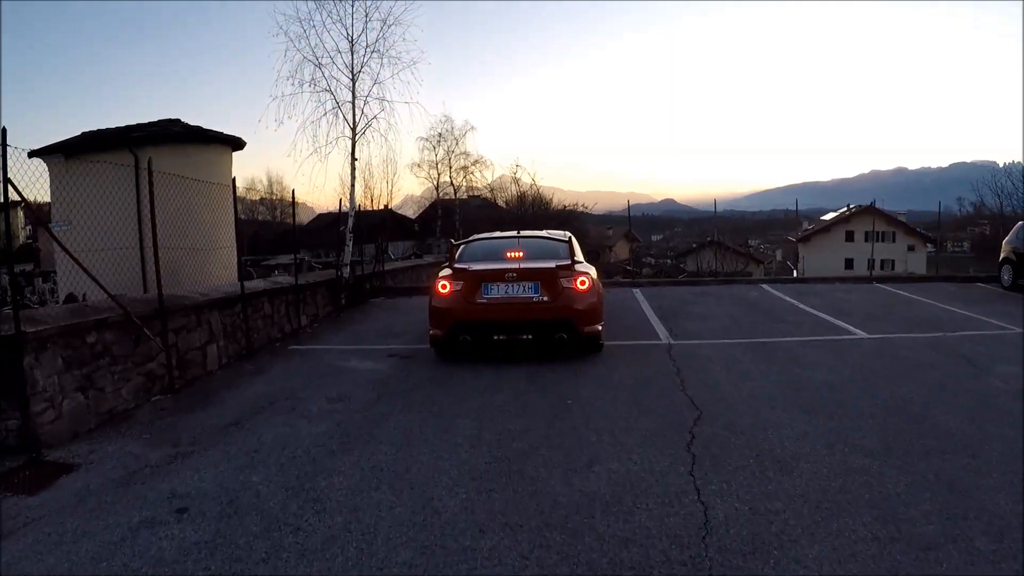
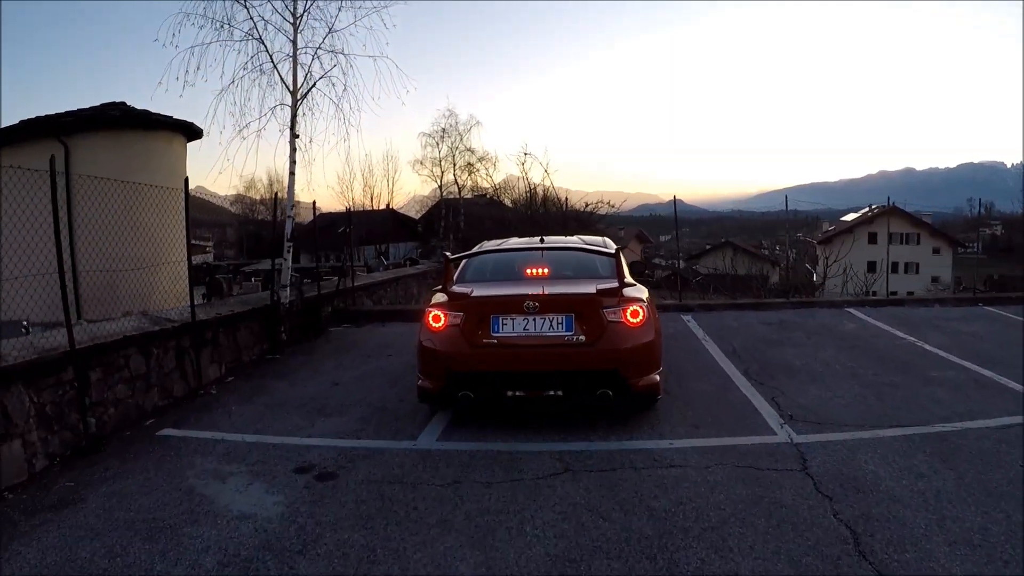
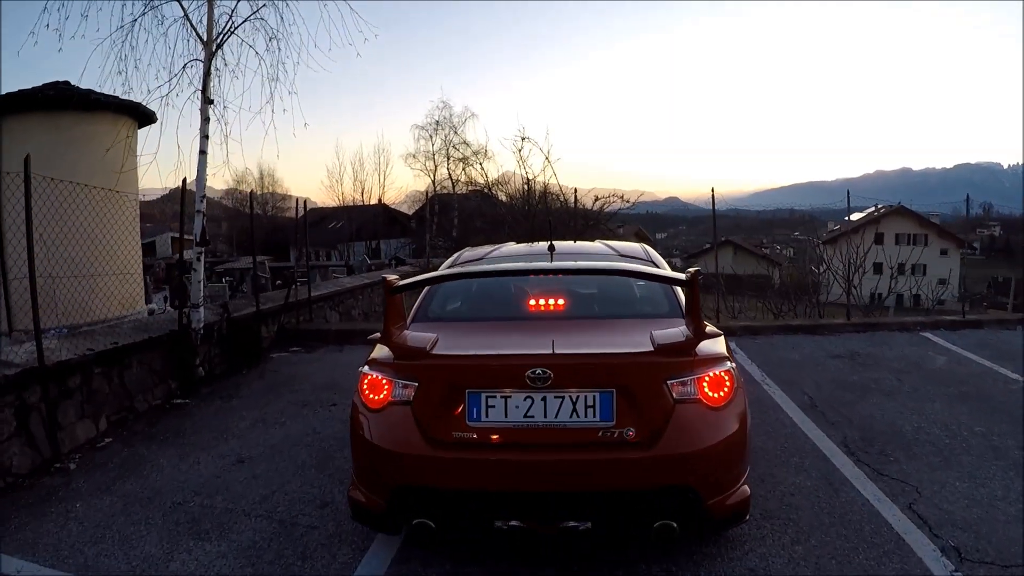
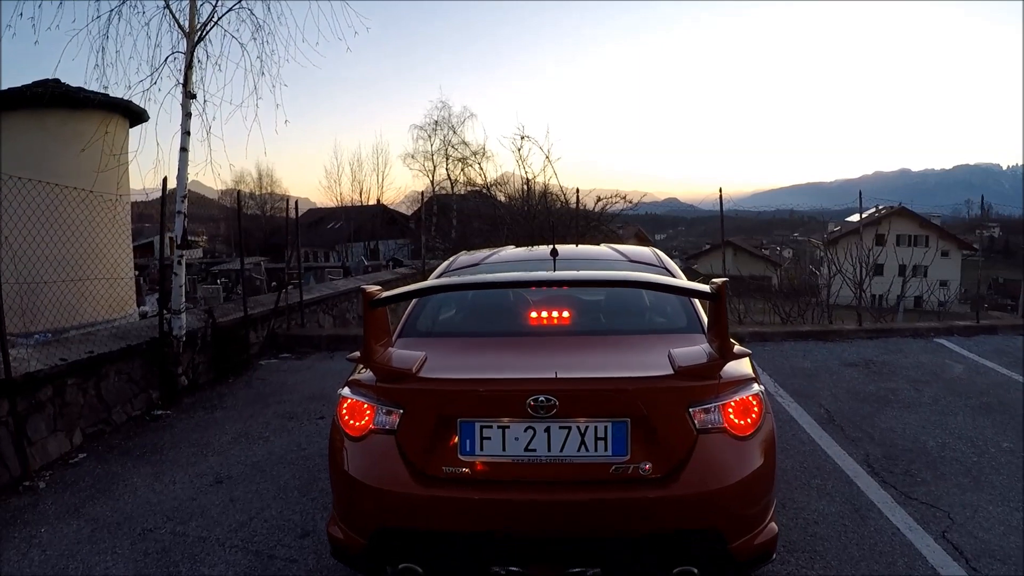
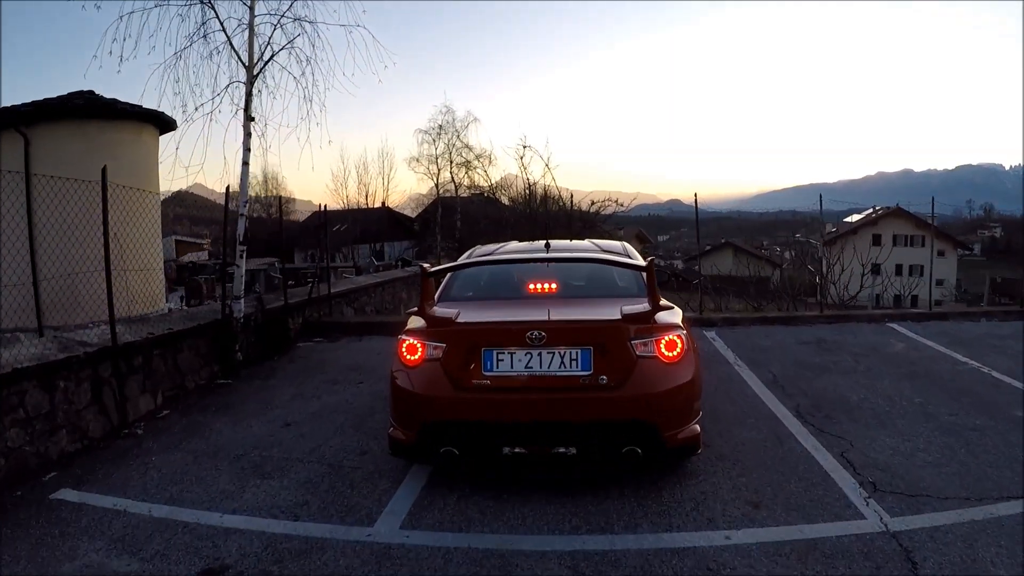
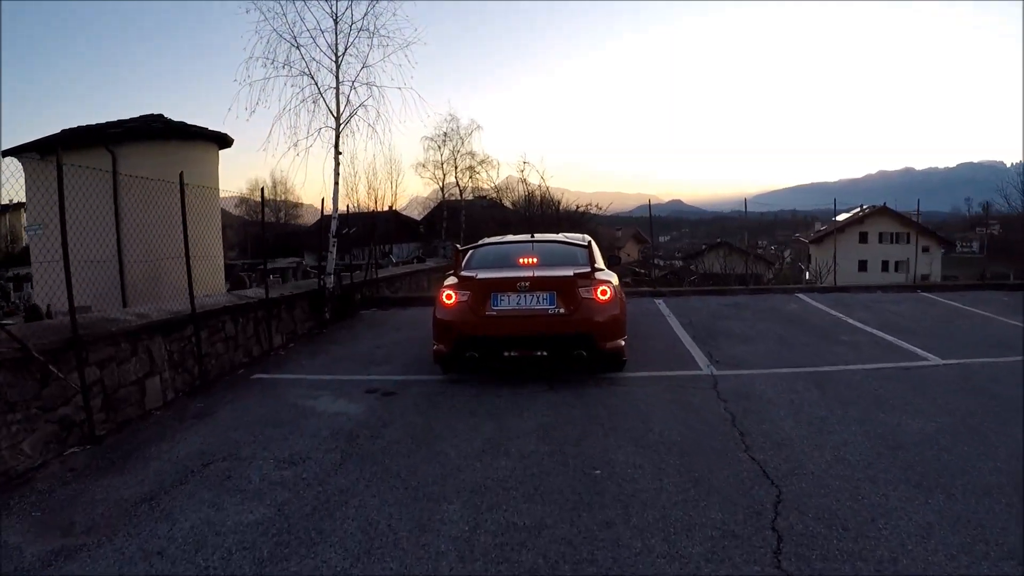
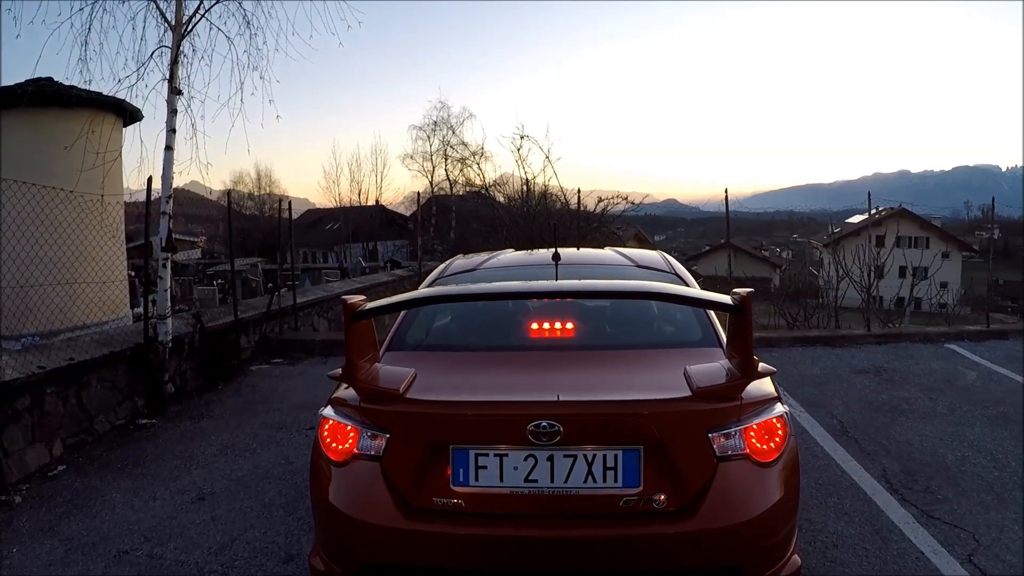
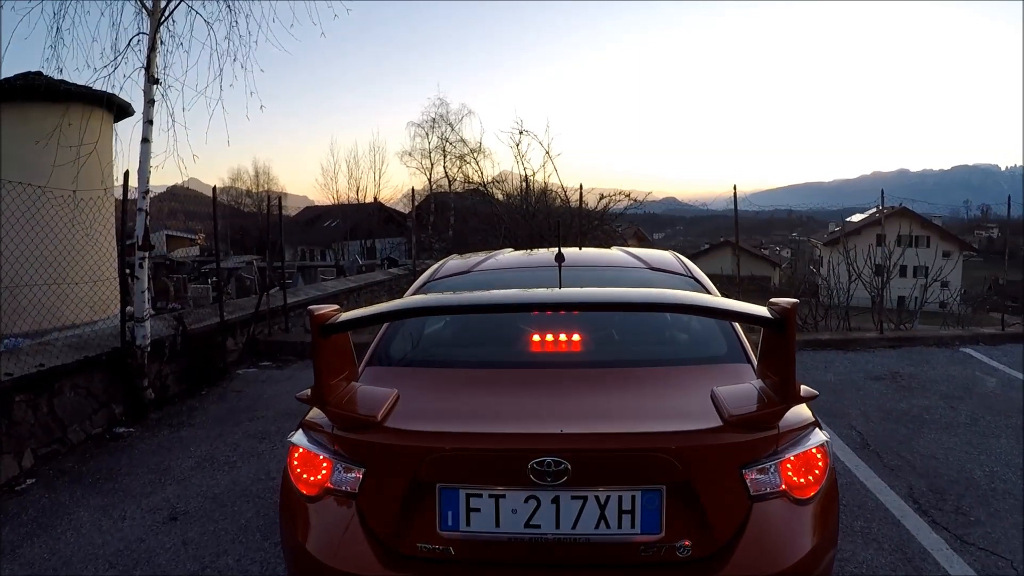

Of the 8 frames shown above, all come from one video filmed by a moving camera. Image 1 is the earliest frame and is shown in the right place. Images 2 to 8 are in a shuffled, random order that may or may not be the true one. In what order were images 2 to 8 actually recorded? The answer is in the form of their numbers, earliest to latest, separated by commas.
6, 2, 5, 3, 4, 7, 8
